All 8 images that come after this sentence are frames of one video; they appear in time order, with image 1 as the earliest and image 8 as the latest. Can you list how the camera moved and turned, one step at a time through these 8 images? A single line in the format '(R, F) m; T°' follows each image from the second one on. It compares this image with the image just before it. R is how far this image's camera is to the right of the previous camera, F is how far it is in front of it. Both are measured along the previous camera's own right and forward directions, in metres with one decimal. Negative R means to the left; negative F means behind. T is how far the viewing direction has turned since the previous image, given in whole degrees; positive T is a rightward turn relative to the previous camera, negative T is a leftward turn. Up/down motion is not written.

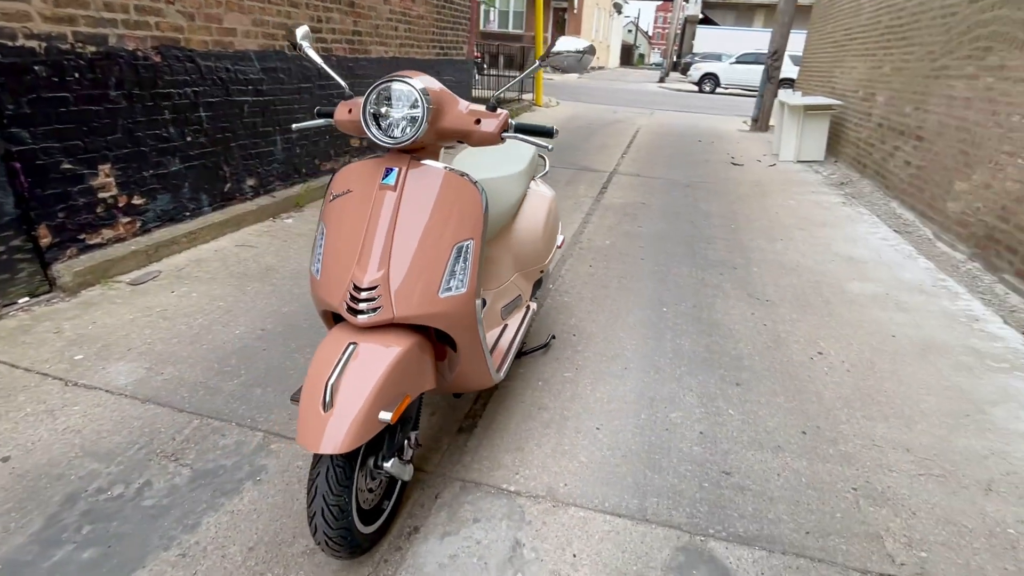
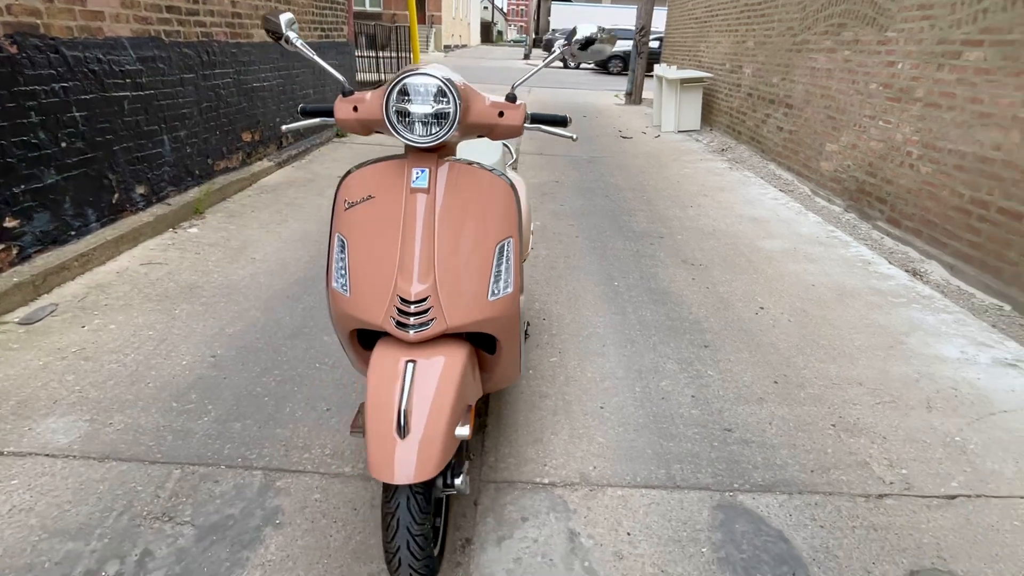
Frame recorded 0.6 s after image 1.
(-0.5, +0.1) m; +12°
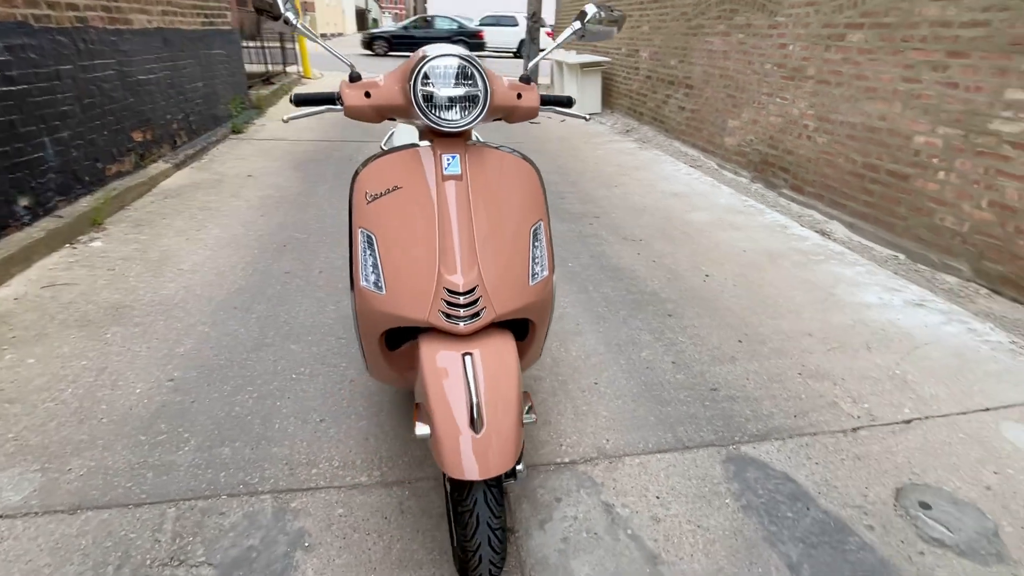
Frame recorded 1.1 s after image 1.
(-0.4, +0.1) m; +10°
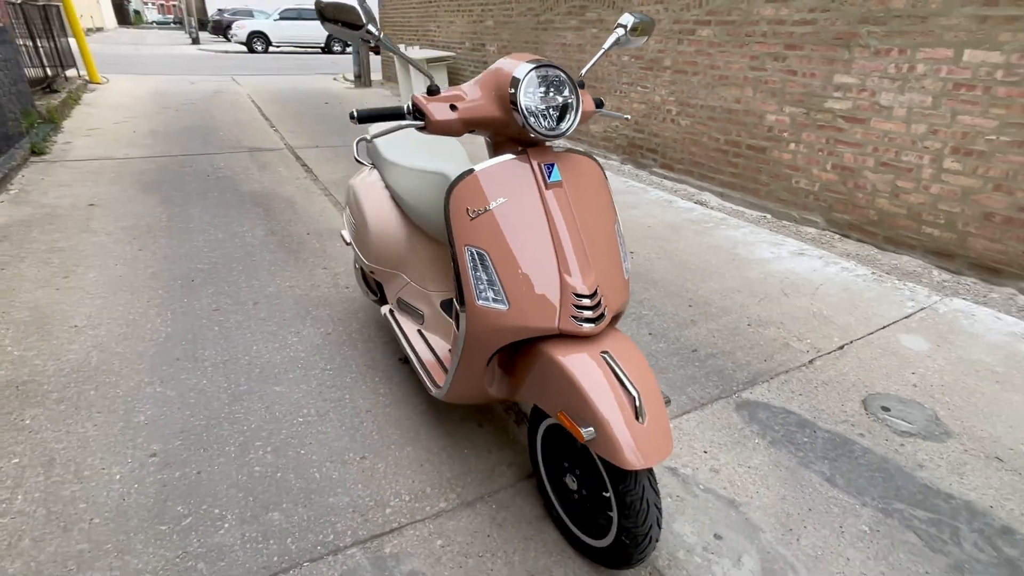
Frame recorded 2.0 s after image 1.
(-0.8, +0.1) m; +17°
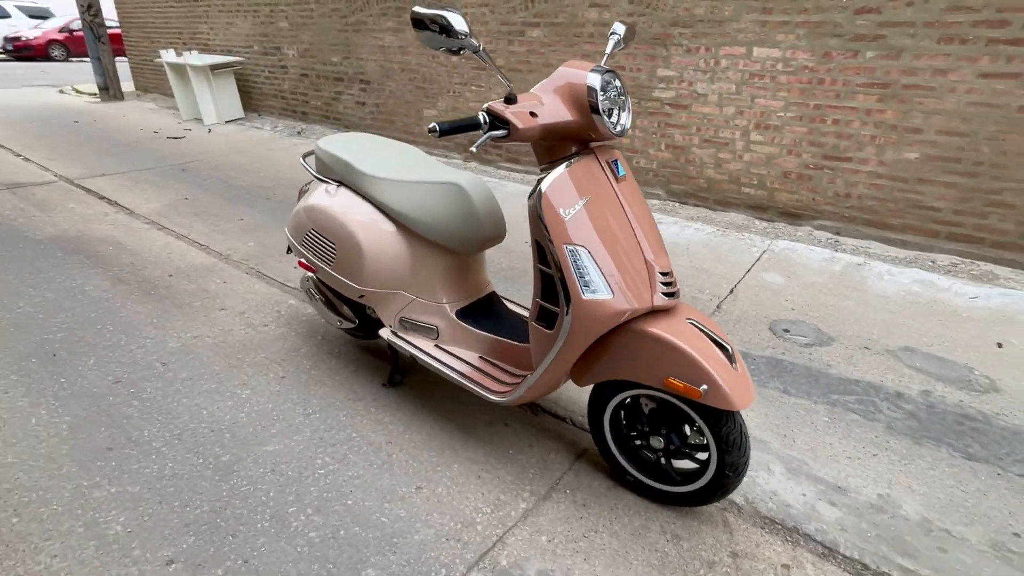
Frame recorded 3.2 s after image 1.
(-0.9, +0.1) m; +21°
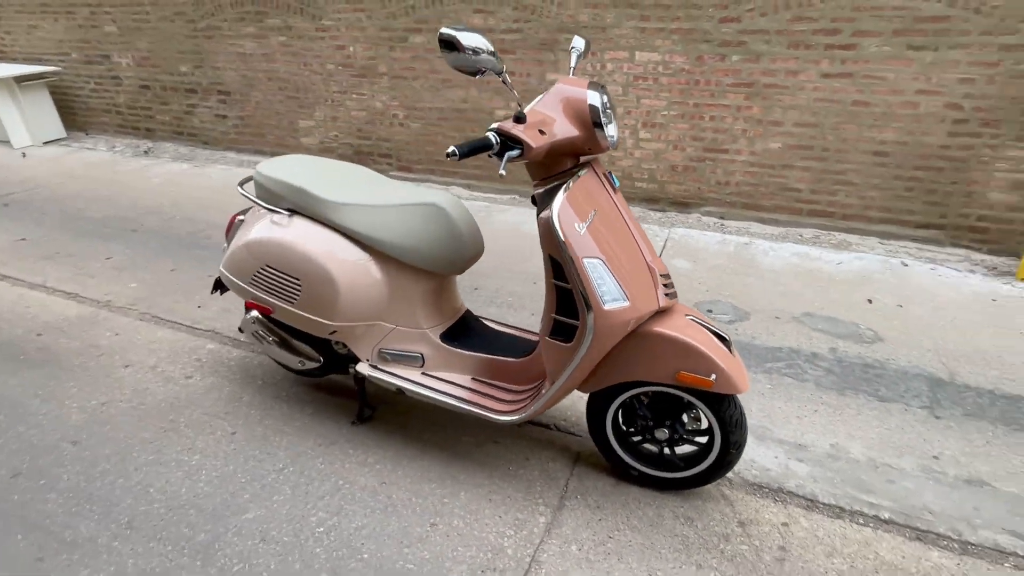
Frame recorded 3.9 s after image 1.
(-0.5, +0.1) m; +14°
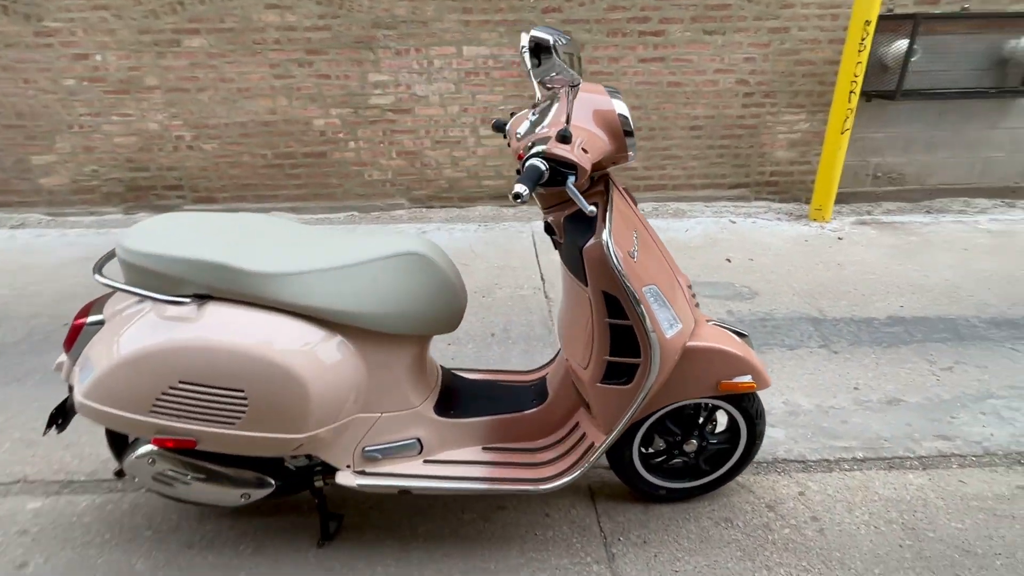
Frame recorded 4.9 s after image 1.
(-0.6, +0.5) m; +21°
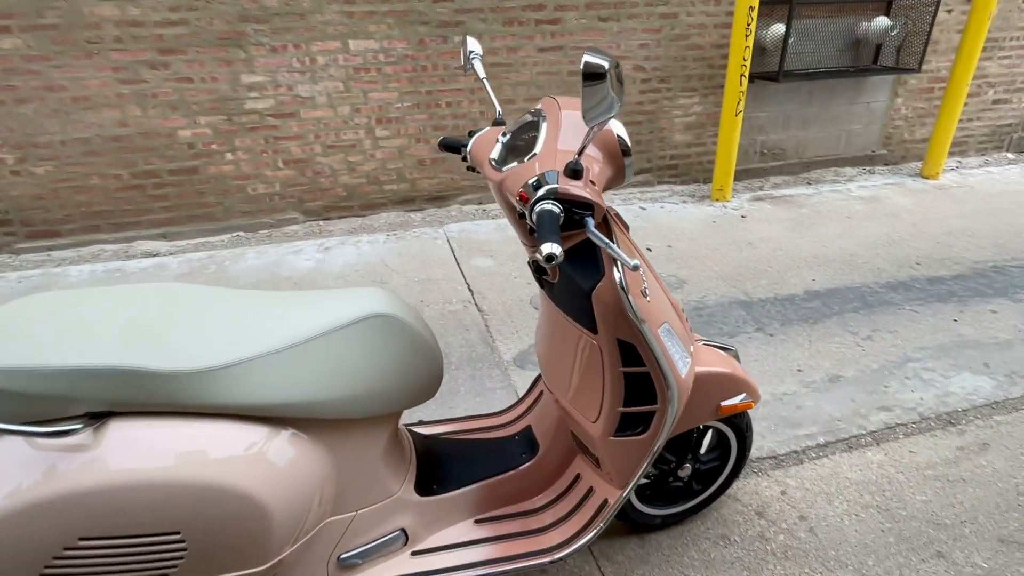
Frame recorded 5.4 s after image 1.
(-0.2, +0.3) m; +11°
